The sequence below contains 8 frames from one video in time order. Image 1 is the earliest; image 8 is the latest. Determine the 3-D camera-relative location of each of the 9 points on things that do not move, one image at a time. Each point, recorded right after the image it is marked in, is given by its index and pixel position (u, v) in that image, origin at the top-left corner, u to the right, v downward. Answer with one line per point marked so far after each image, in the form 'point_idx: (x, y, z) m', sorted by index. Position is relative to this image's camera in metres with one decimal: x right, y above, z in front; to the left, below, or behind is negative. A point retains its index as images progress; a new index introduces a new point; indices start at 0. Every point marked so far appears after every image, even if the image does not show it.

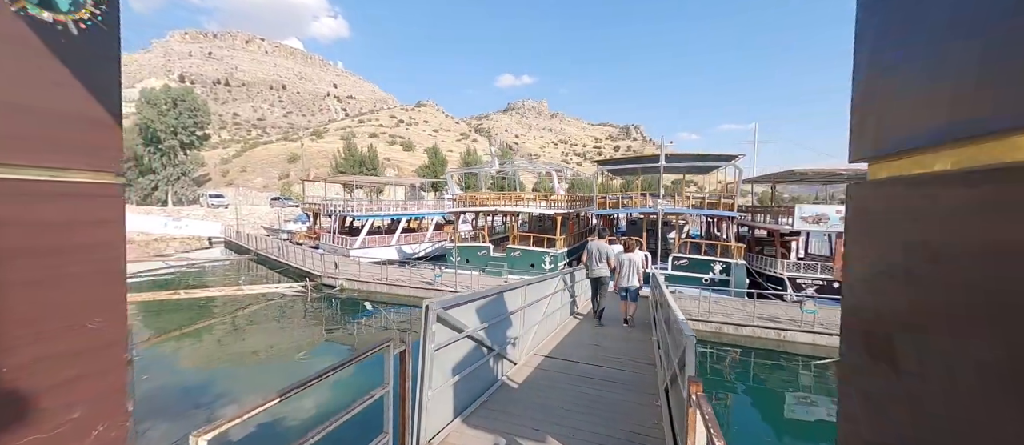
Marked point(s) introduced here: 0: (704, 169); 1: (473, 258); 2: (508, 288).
0: (+9.3, +2.6, +17.7) m
1: (-2.0, -1.8, +18.8) m
2: (-0.1, -0.8, +4.2) m
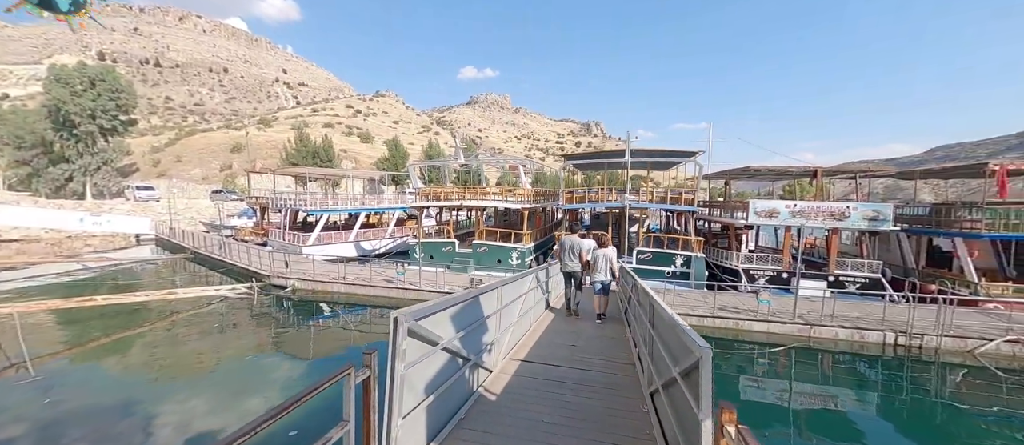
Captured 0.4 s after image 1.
0: (+7.6, +2.9, +18.2) m
1: (-3.7, -1.6, +18.2) m
2: (-0.3, -0.7, +3.8) m
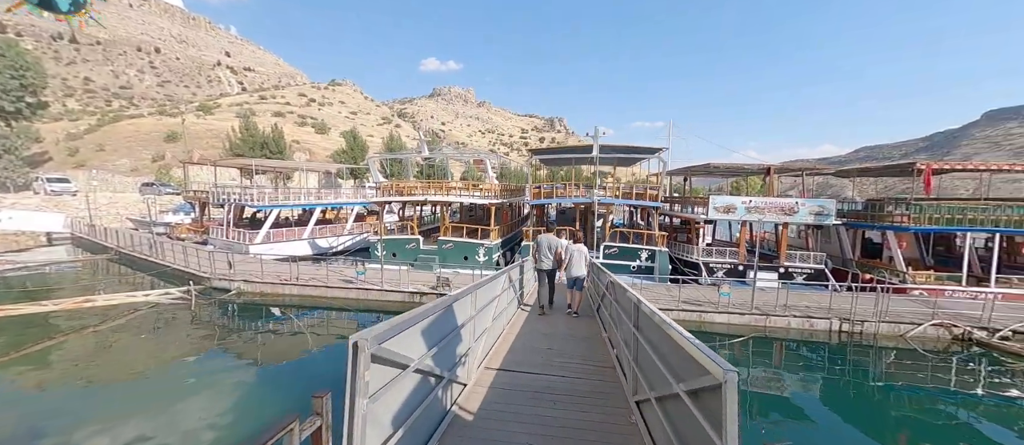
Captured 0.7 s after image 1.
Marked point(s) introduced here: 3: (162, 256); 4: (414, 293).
0: (+5.9, +3.1, +18.4) m
1: (-5.3, -1.4, +17.3) m
2: (-0.5, -0.7, +3.4) m
3: (-16.4, -1.6, +17.2) m
4: (-3.5, -2.5, +13.2) m
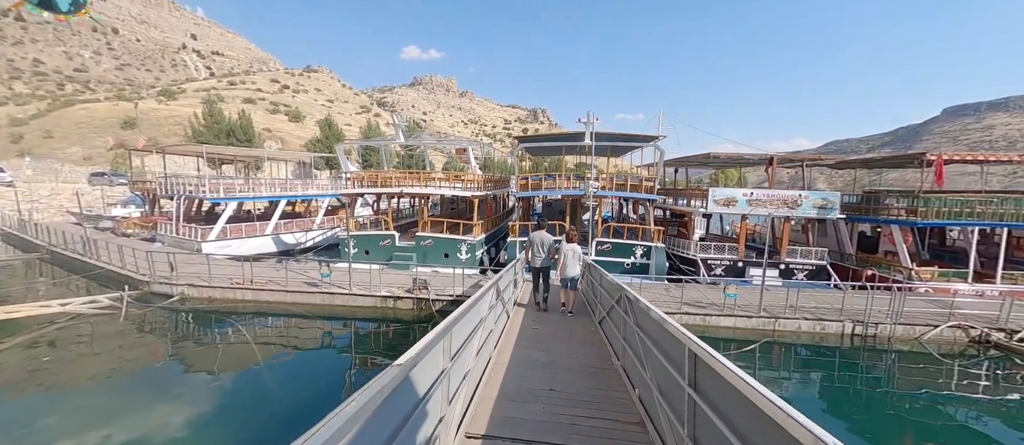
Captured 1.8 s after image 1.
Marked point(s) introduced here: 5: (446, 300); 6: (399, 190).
0: (+5.2, +3.4, +17.2) m
1: (-6.0, -1.1, +15.7) m
2: (-0.5, -0.8, +2.0) m
3: (-17.0, -1.4, +15.1) m
4: (-4.0, -2.4, +11.7) m
5: (-2.1, -2.4, +11.5) m
6: (-5.4, +1.6, +17.5) m
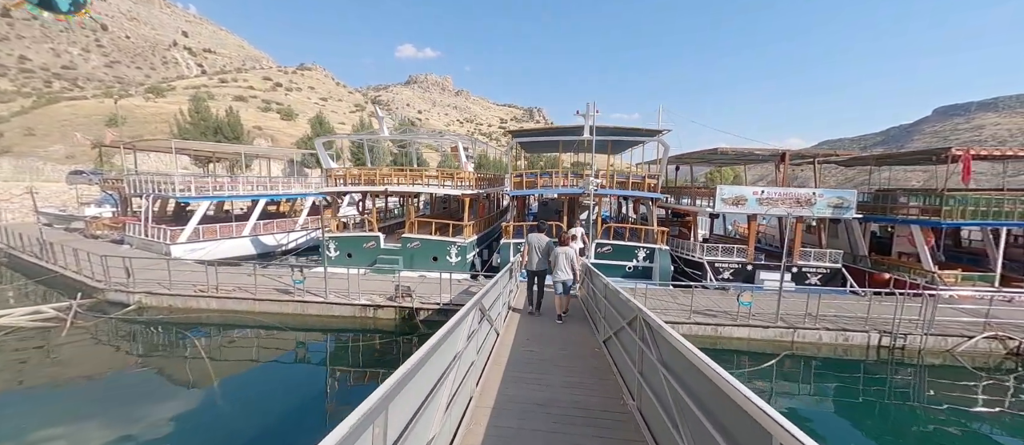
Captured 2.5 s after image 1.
0: (+5.0, +3.4, +16.2) m
1: (-6.2, -1.2, +14.6) m
2: (-0.6, -0.8, +1.0) m
3: (-17.3, -1.4, +13.9) m
4: (-4.2, -2.4, +10.6) m
5: (-2.3, -2.4, +10.4) m
6: (-5.7, +1.5, +16.4) m
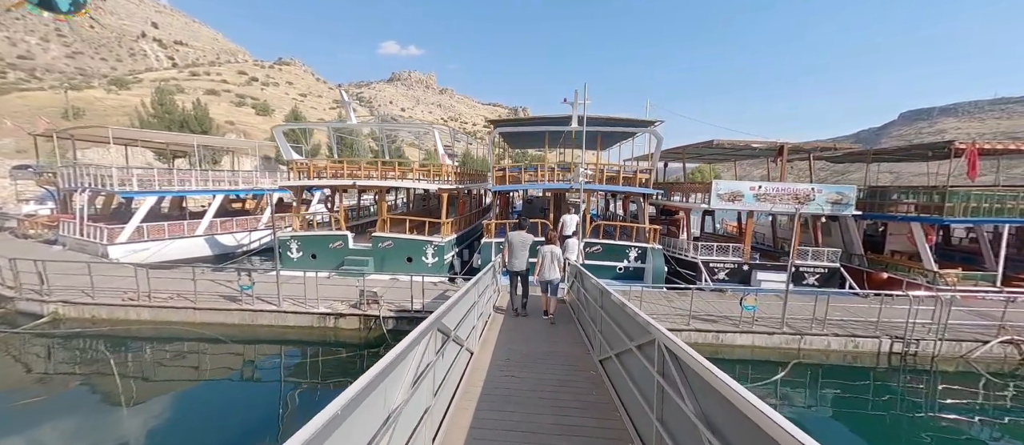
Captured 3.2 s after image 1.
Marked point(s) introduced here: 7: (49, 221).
0: (+4.2, +3.5, +15.3) m
1: (-6.9, -1.1, +13.2) m
2: (-0.8, -0.7, -0.2) m
3: (-17.9, -1.3, +12.0) m
4: (-4.7, -2.3, +9.3) m
5: (-2.8, -2.3, +9.1) m
6: (-6.4, +1.6, +15.0) m
7: (-21.8, +0.1, +17.2) m
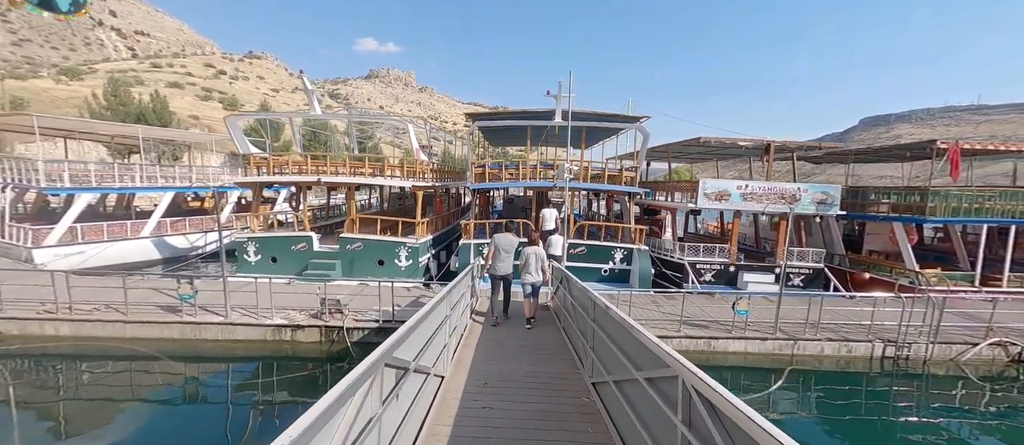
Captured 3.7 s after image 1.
0: (+3.4, +3.5, +14.7) m
1: (-7.5, -1.1, +12.1) m
2: (-0.7, -0.7, -1.0) m
3: (-18.5, -1.3, +10.3) m
4: (-5.2, -2.3, +8.2) m
5: (-3.2, -2.3, +8.2) m
6: (-7.2, +1.6, +13.9) m
7: (-22.6, +0.1, +15.3) m
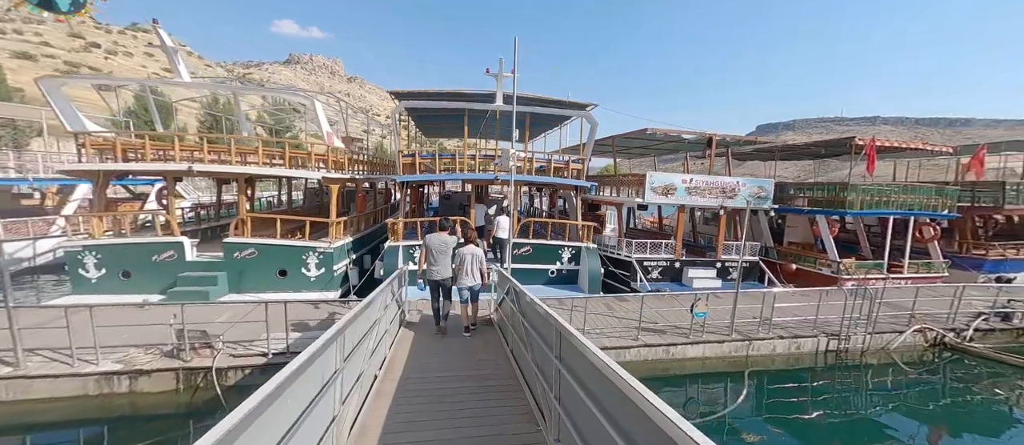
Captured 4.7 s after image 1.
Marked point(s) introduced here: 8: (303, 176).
0: (+1.0, +3.6, +13.6) m
1: (-9.3, -1.1, +9.2) m
2: (-0.4, -0.8, -2.6) m
3: (-19.8, -1.5, +5.6) m
4: (-6.3, -2.4, +5.8) m
5: (-4.3, -2.4, +6.1) m
6: (-9.3, +1.6, +11.0) m
7: (-24.7, -0.1, +9.8) m
8: (-6.8, +1.5, +11.8) m
